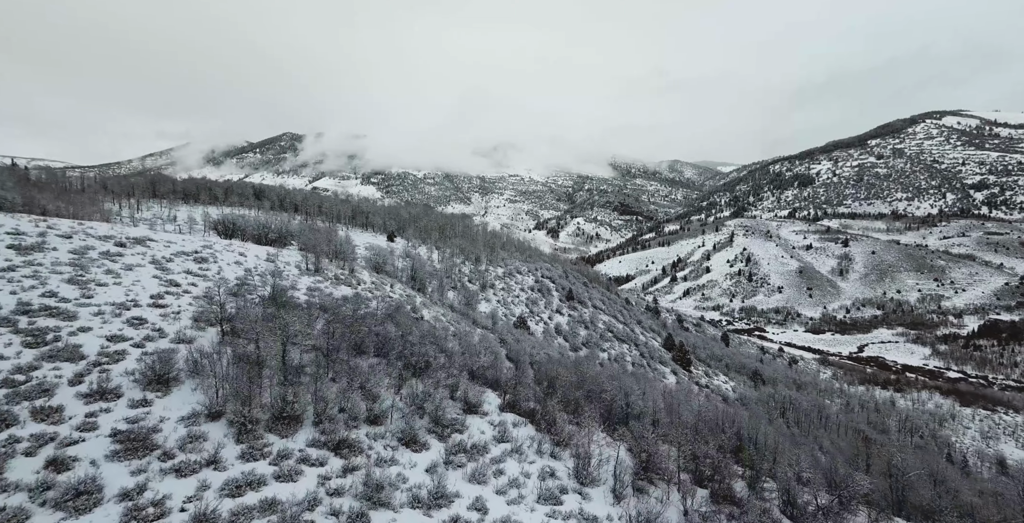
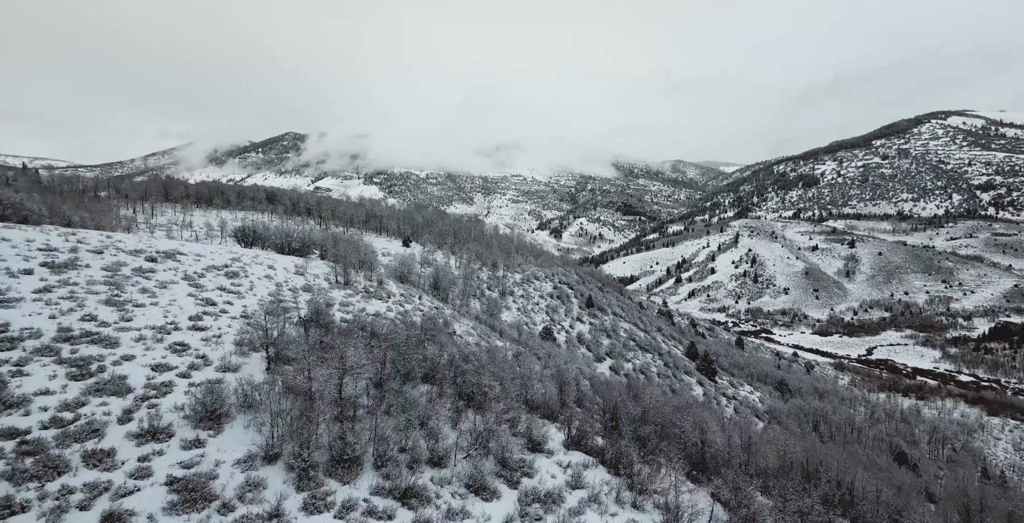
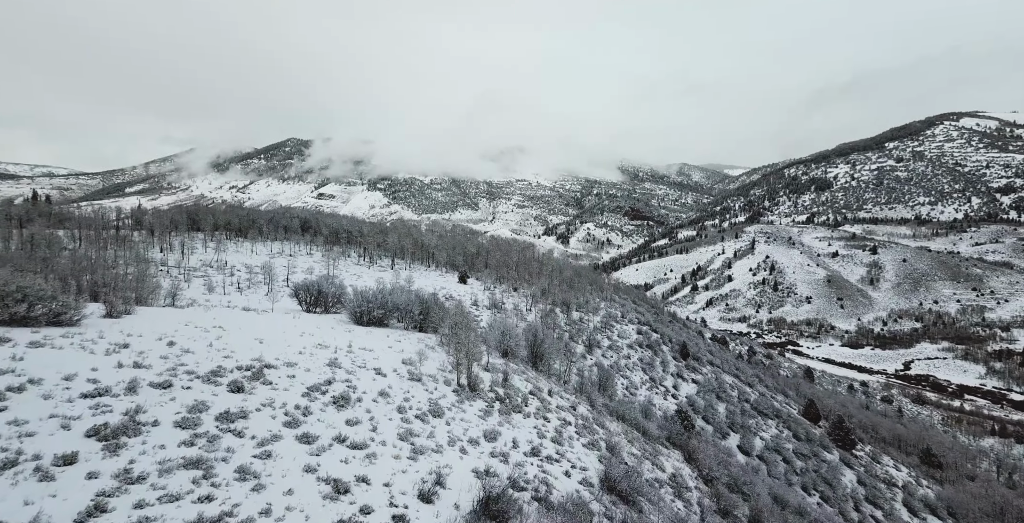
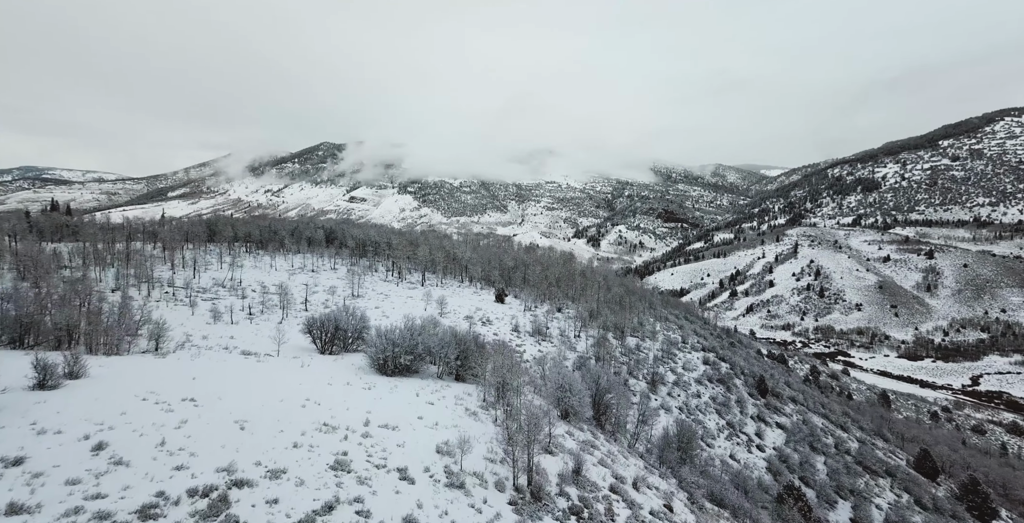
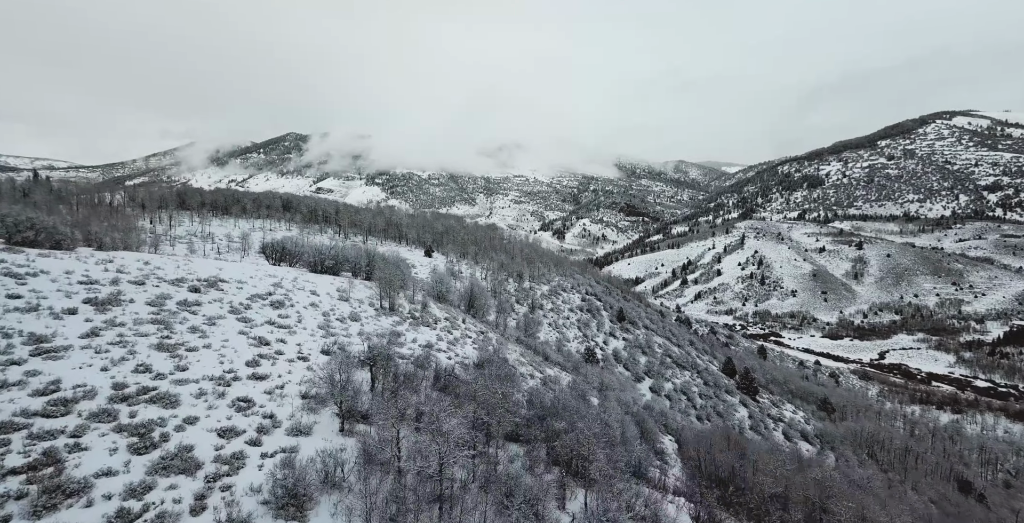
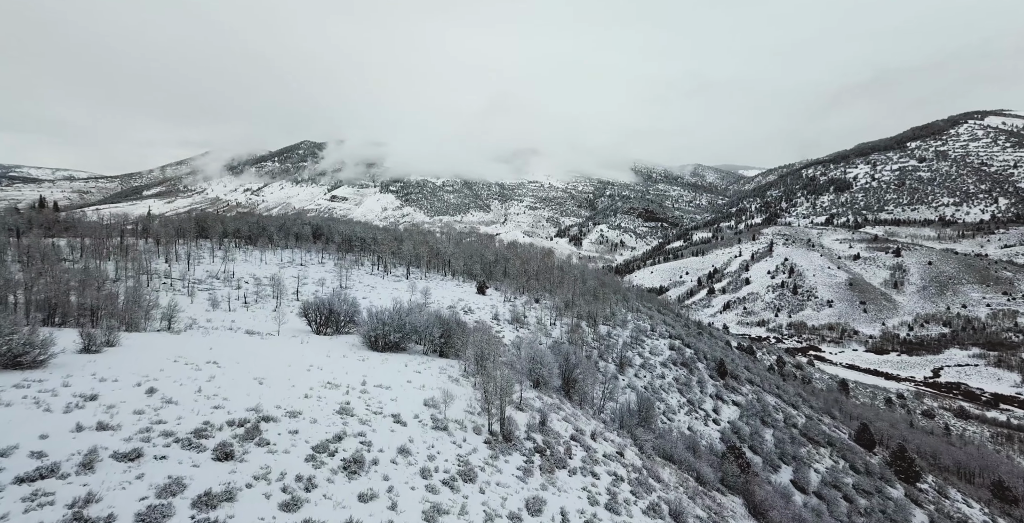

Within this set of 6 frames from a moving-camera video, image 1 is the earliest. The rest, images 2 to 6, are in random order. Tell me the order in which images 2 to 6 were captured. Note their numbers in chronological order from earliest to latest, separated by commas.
2, 5, 3, 6, 4
